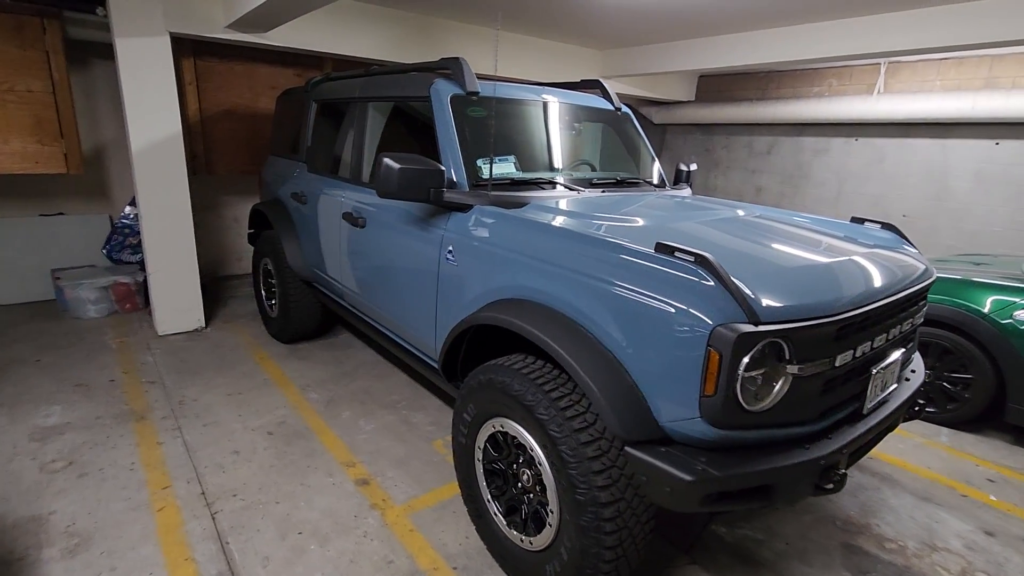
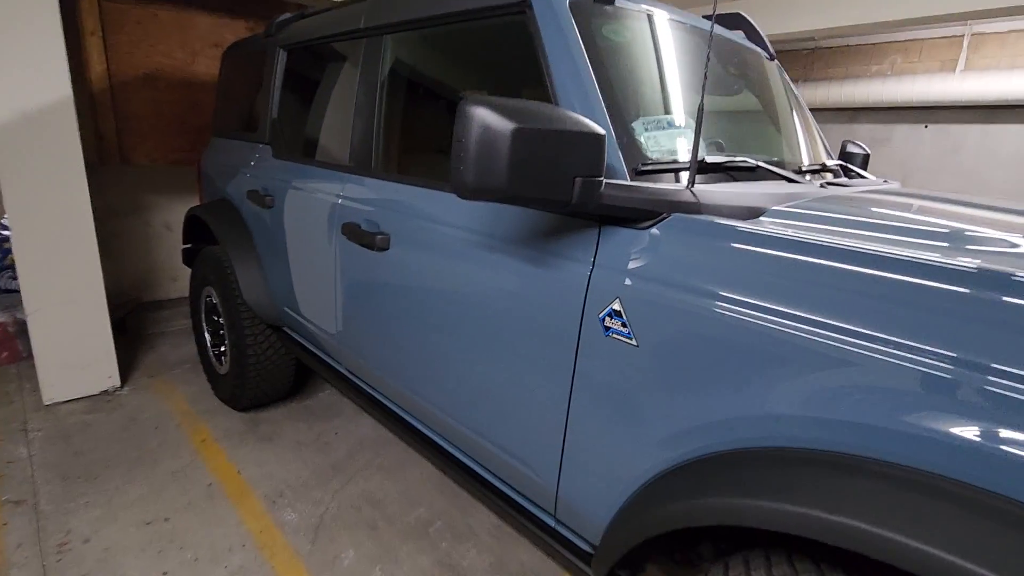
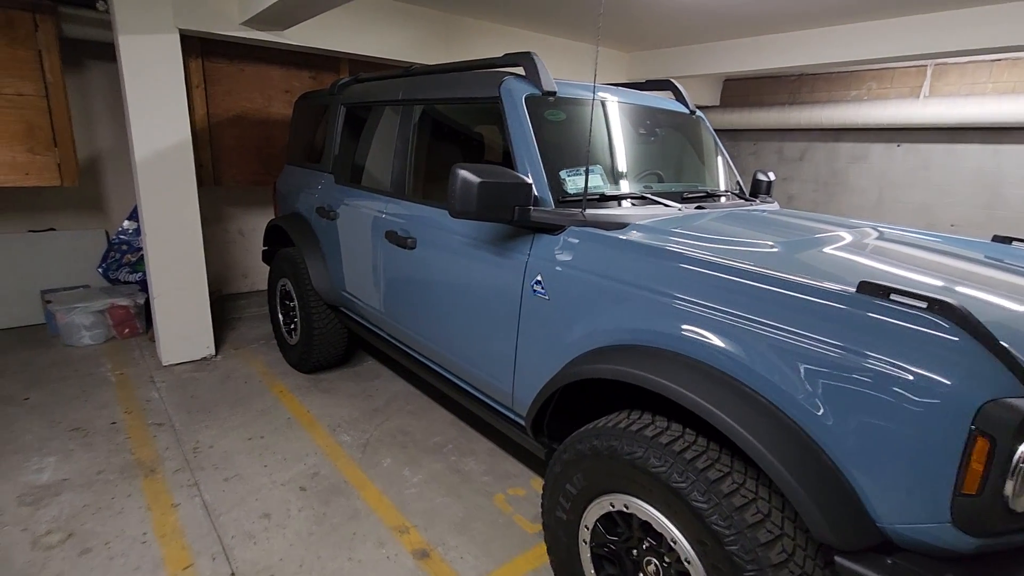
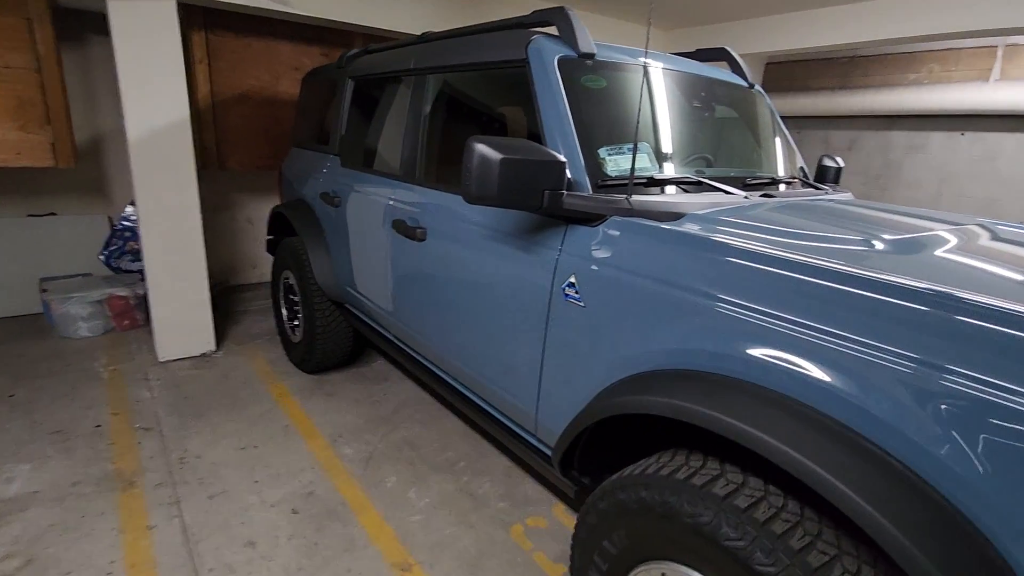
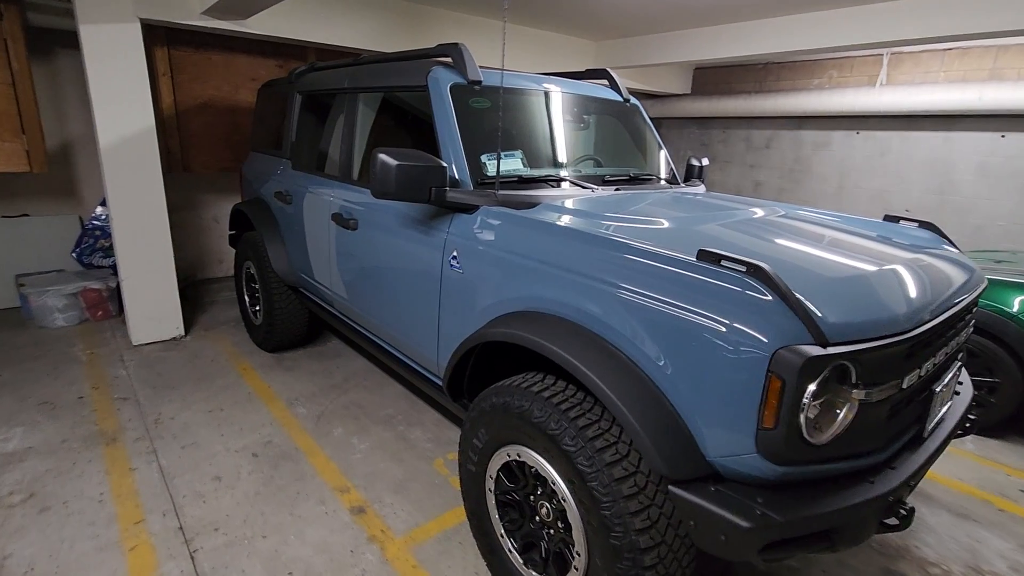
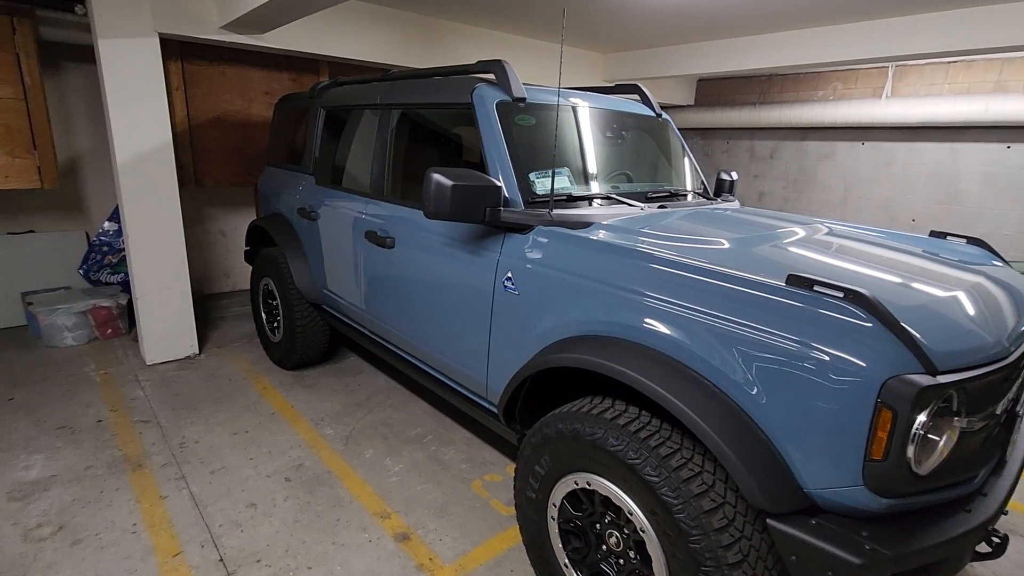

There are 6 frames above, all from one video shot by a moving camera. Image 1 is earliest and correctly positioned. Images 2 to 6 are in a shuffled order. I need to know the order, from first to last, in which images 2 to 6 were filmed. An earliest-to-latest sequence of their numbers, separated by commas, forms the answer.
5, 6, 3, 4, 2
